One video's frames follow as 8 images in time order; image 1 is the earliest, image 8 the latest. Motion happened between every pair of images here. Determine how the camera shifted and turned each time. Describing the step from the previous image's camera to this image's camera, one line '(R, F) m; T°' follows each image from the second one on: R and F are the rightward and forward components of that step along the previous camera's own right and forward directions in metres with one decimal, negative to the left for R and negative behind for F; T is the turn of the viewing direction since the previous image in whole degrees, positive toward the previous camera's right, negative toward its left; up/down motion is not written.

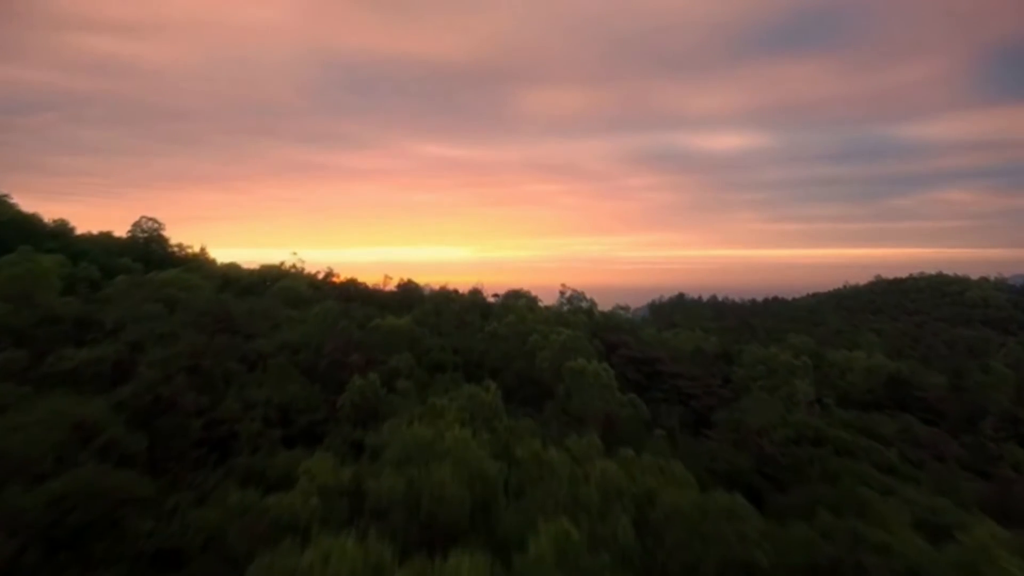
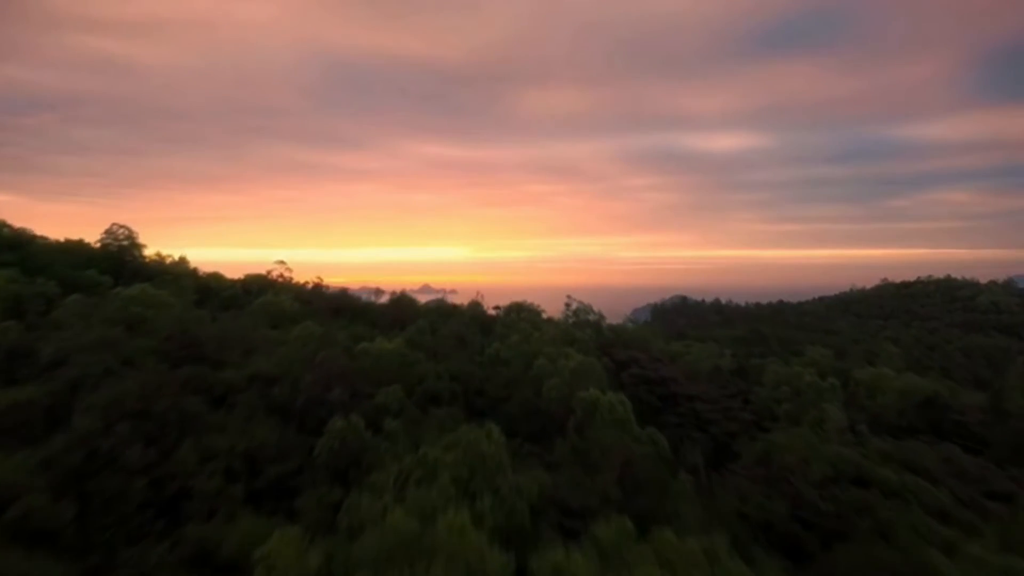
(0.0, +1.0) m; 0°
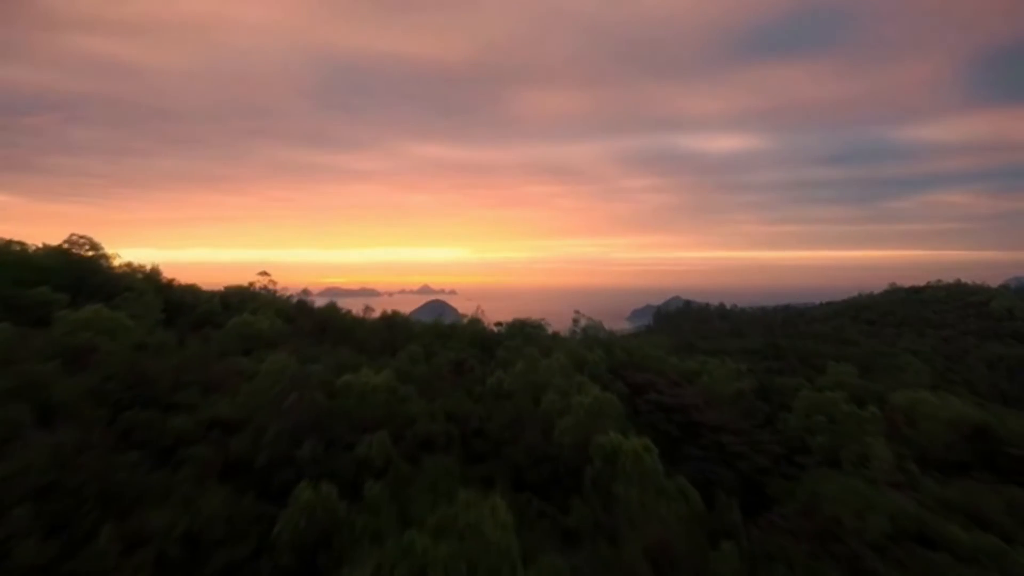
(-0.1, +1.2) m; 0°
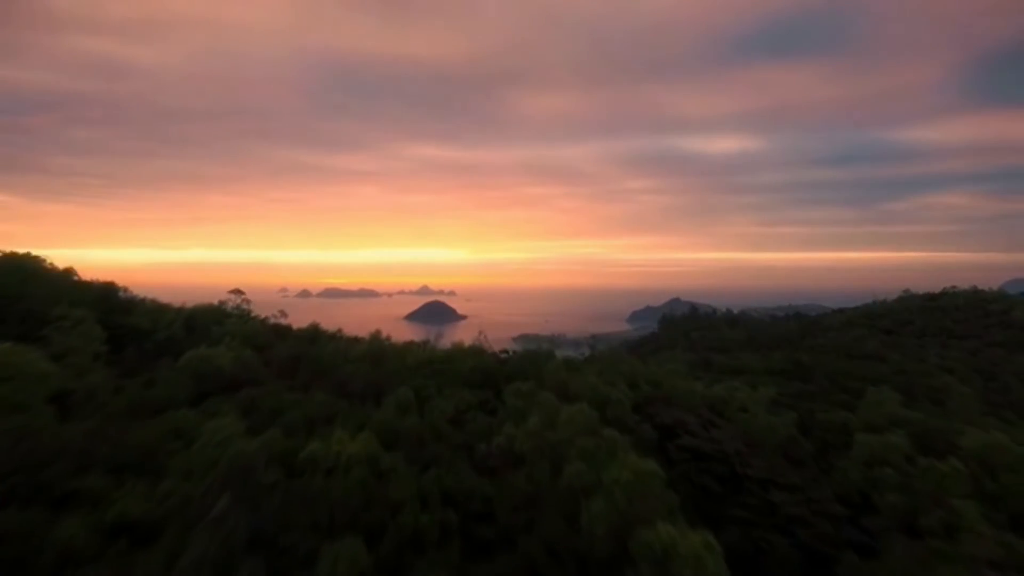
(-0.1, +1.7) m; 0°
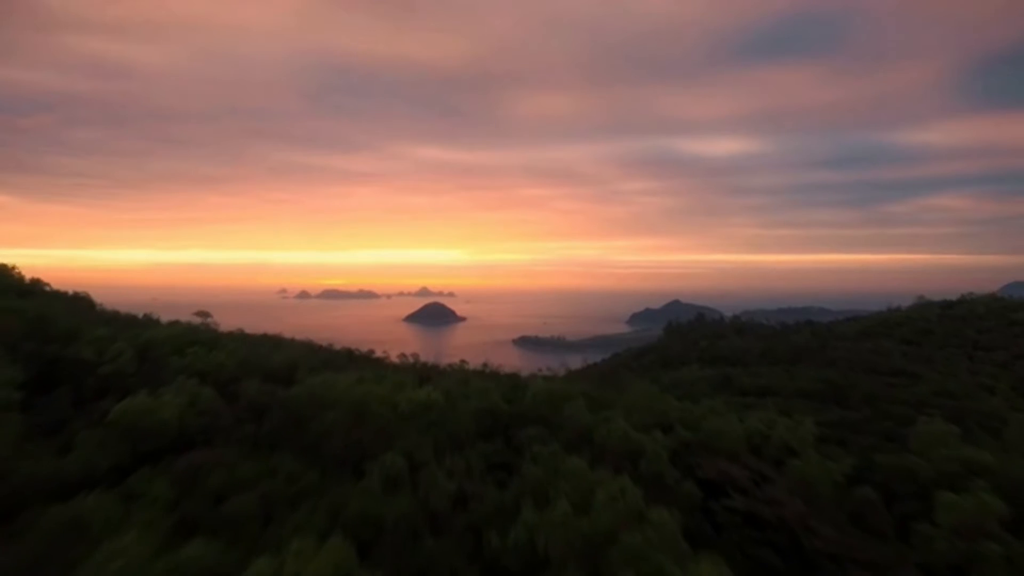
(-0.1, +1.7) m; 0°
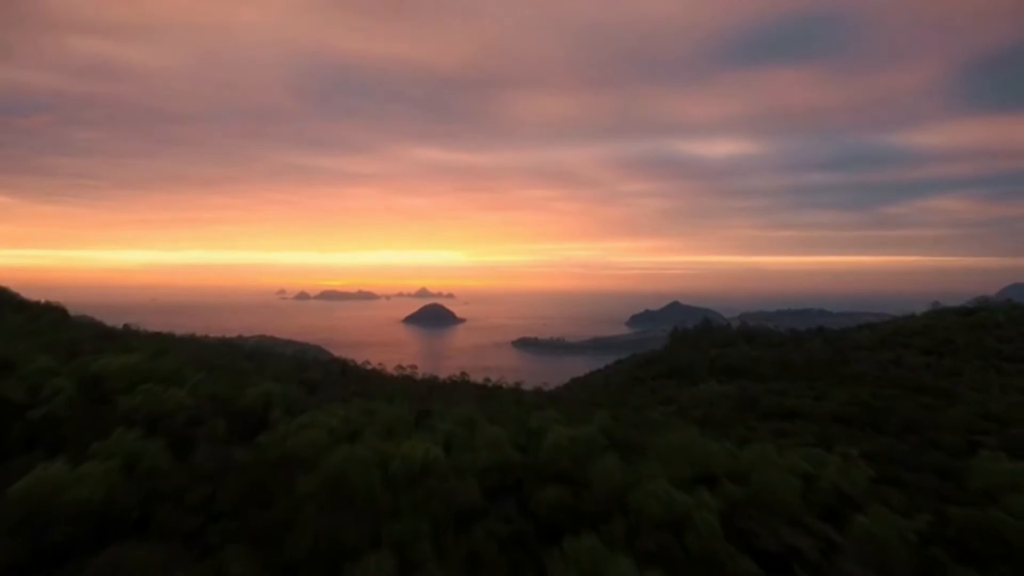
(-0.2, +1.5) m; 0°
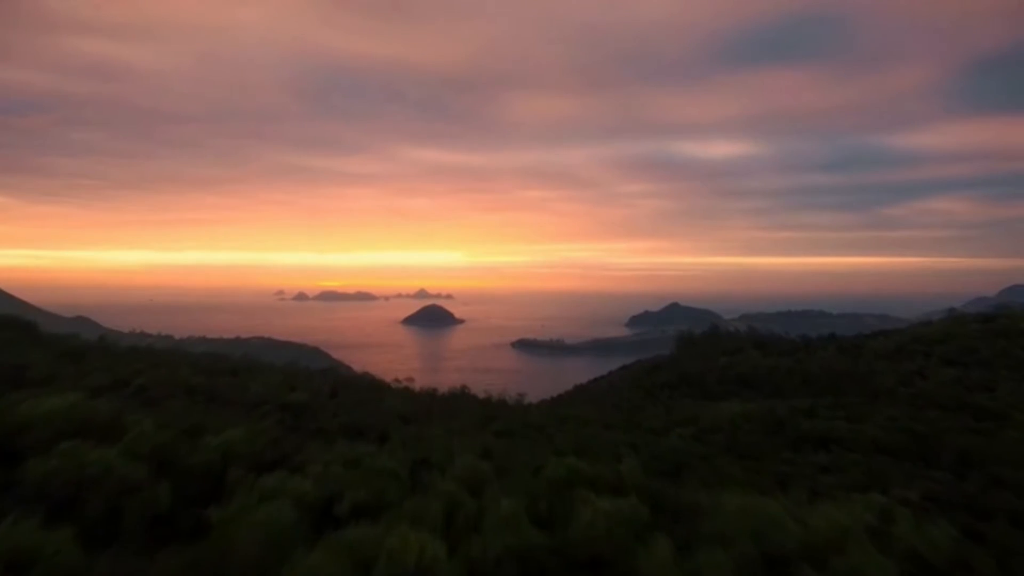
(-0.2, +1.7) m; 0°
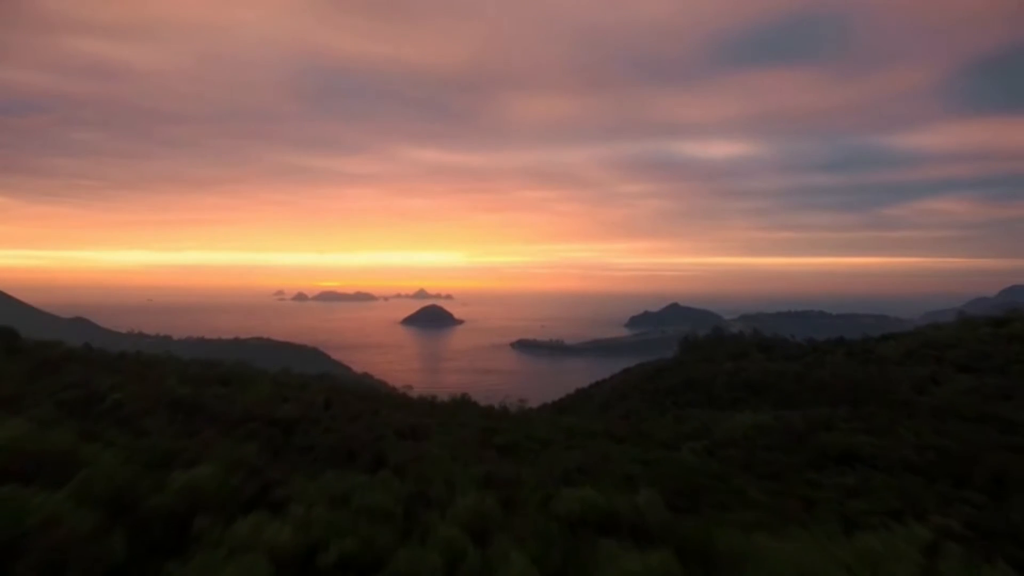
(-0.1, +0.9) m; 0°
